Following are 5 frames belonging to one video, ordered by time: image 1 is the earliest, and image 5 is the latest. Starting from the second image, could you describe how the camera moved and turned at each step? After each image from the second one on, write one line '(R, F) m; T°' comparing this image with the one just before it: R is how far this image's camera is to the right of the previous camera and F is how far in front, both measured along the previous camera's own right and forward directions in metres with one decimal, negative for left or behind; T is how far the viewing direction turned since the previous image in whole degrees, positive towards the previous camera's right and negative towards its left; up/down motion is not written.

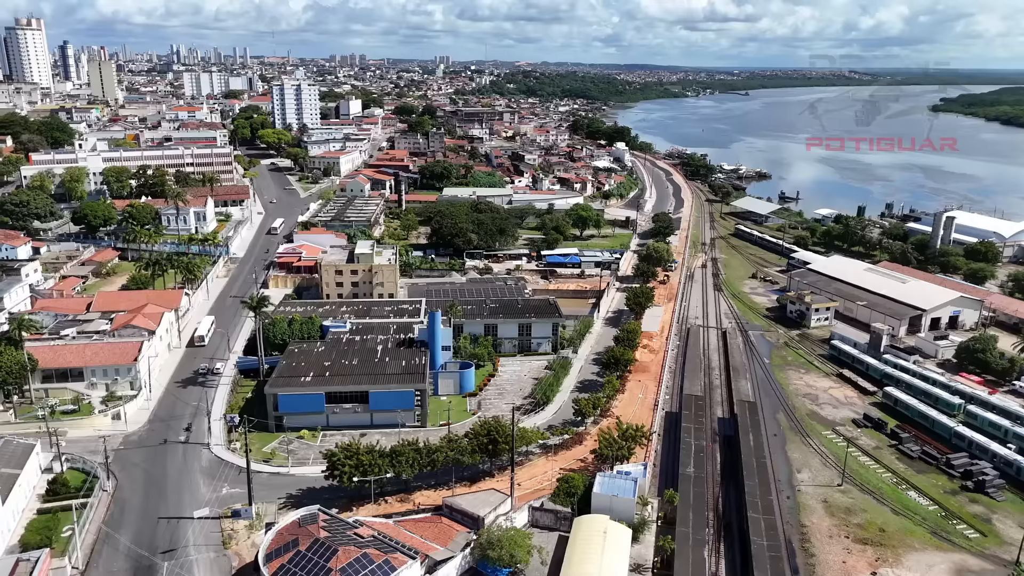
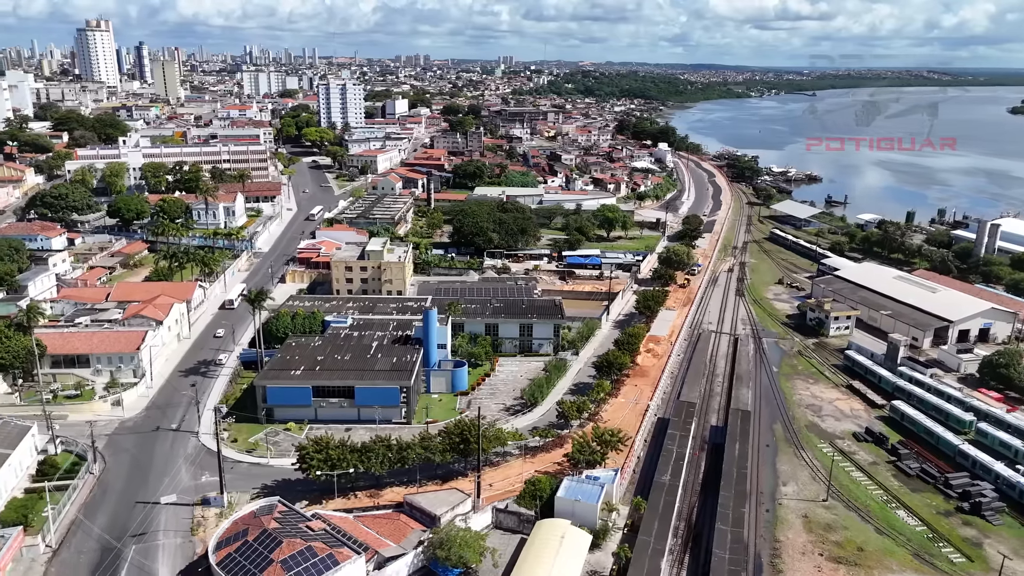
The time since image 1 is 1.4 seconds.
(+2.5, +0.2) m; -4°
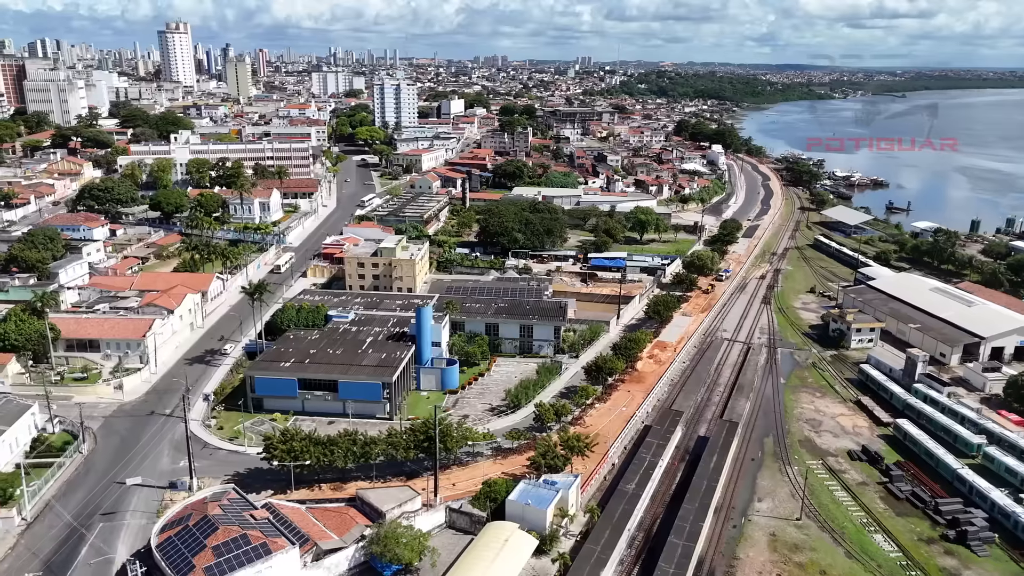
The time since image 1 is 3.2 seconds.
(+3.1, +0.3) m; -6°
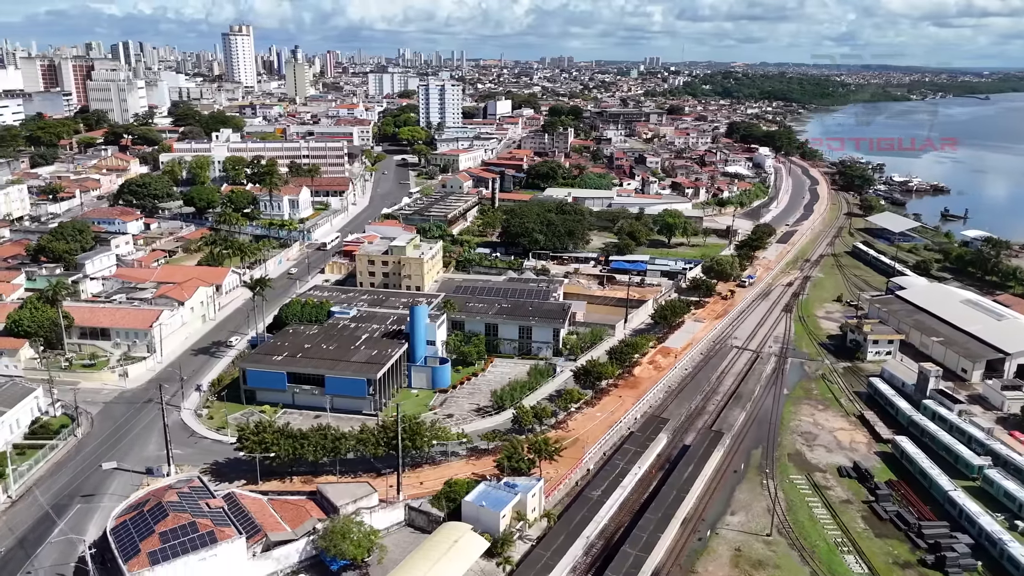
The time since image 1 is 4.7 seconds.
(+2.7, +0.2) m; -5°
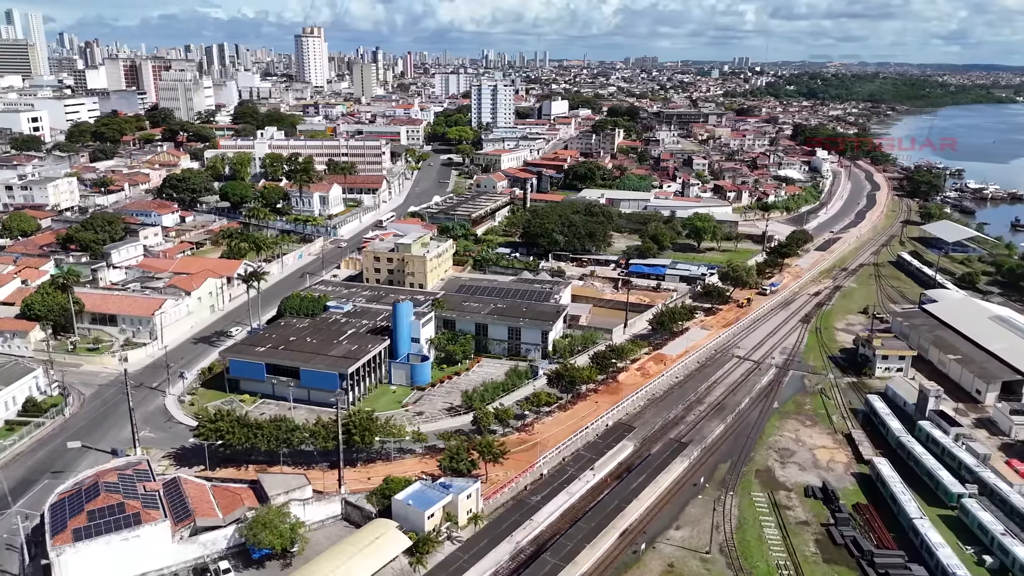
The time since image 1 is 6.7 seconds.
(+3.9, +0.4) m; -6°
